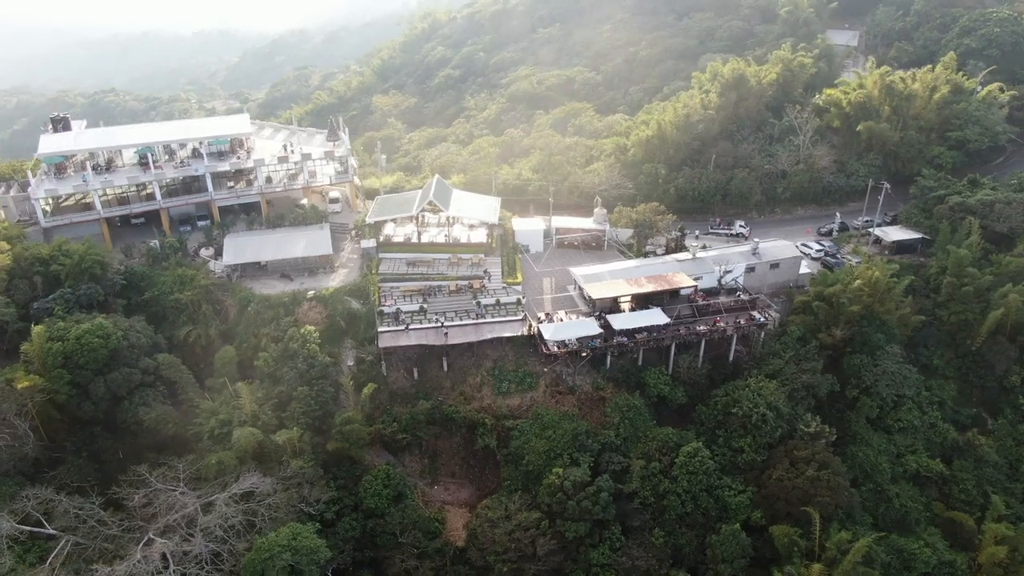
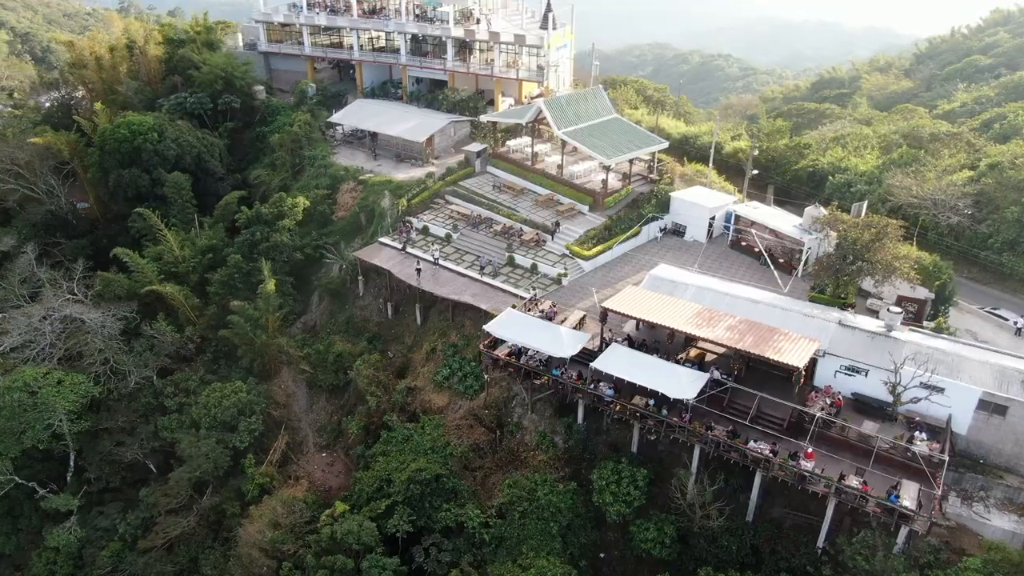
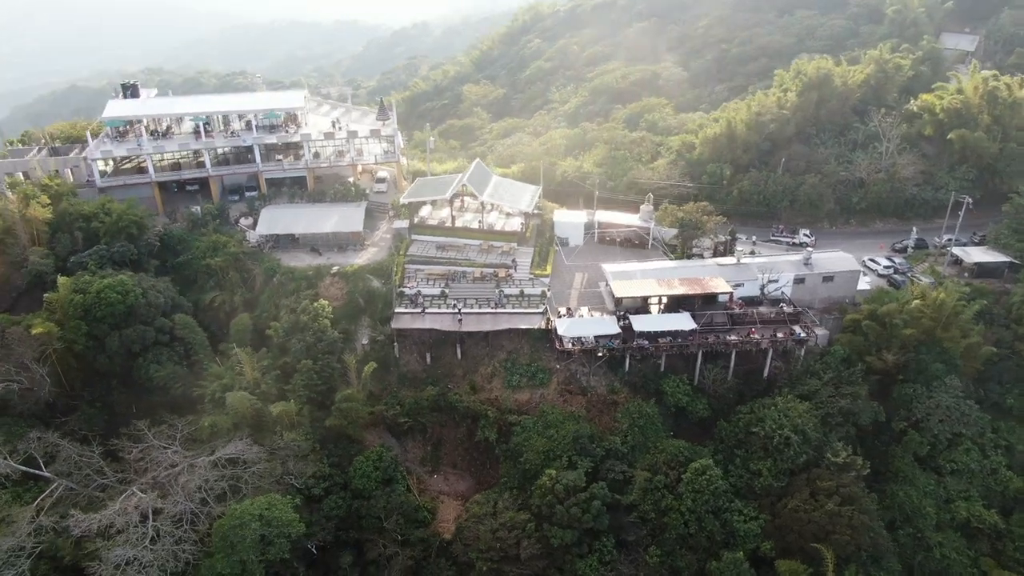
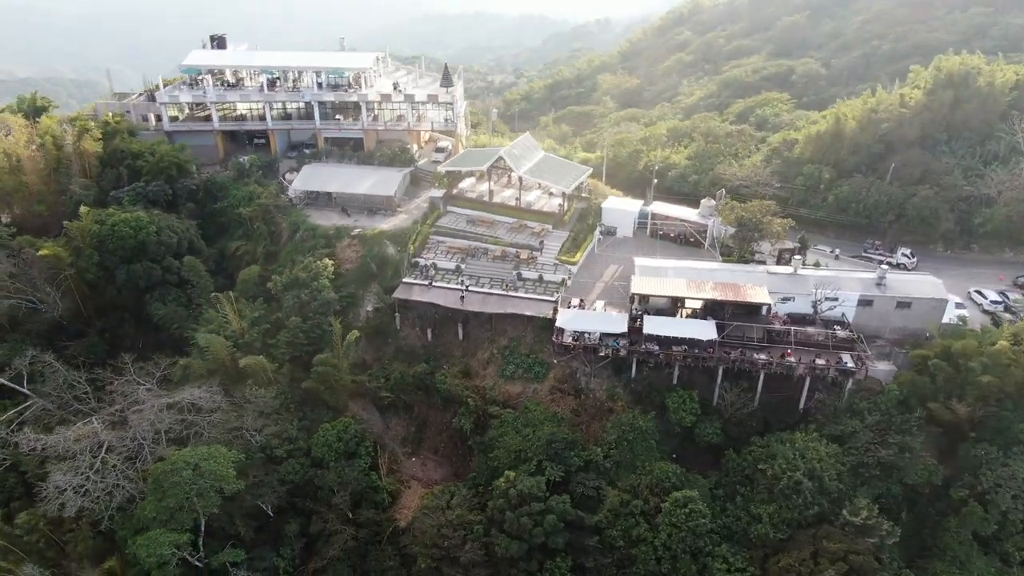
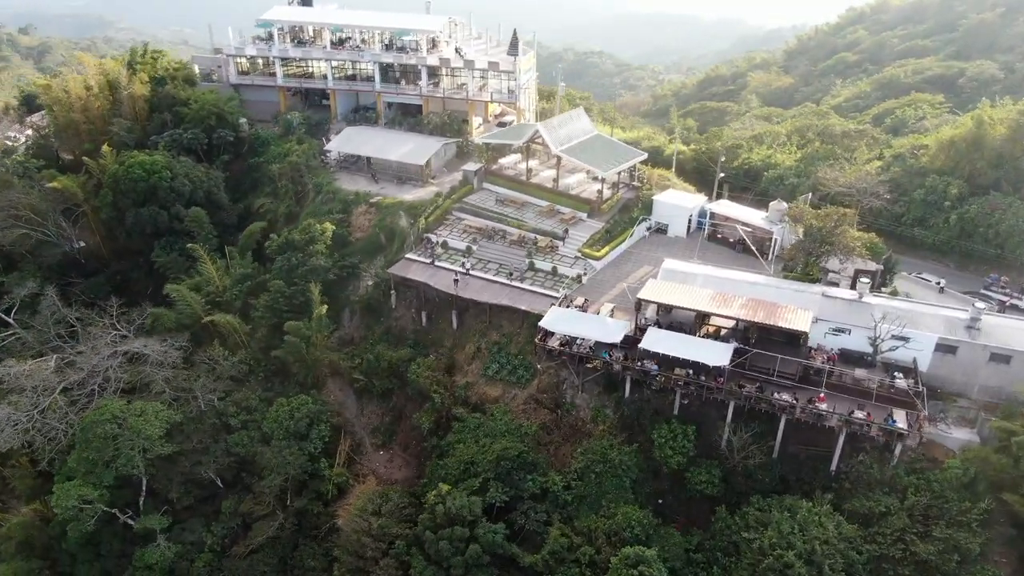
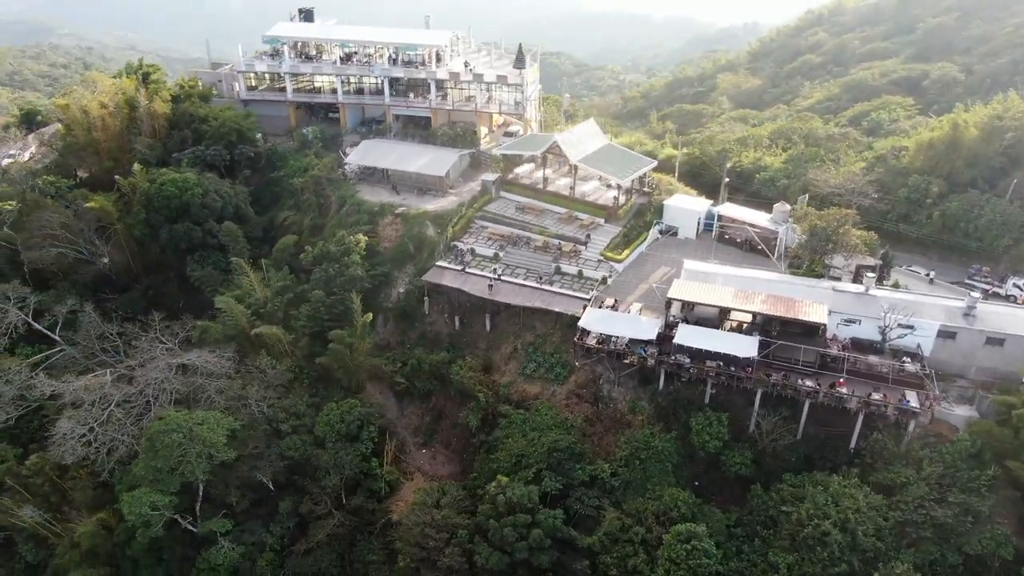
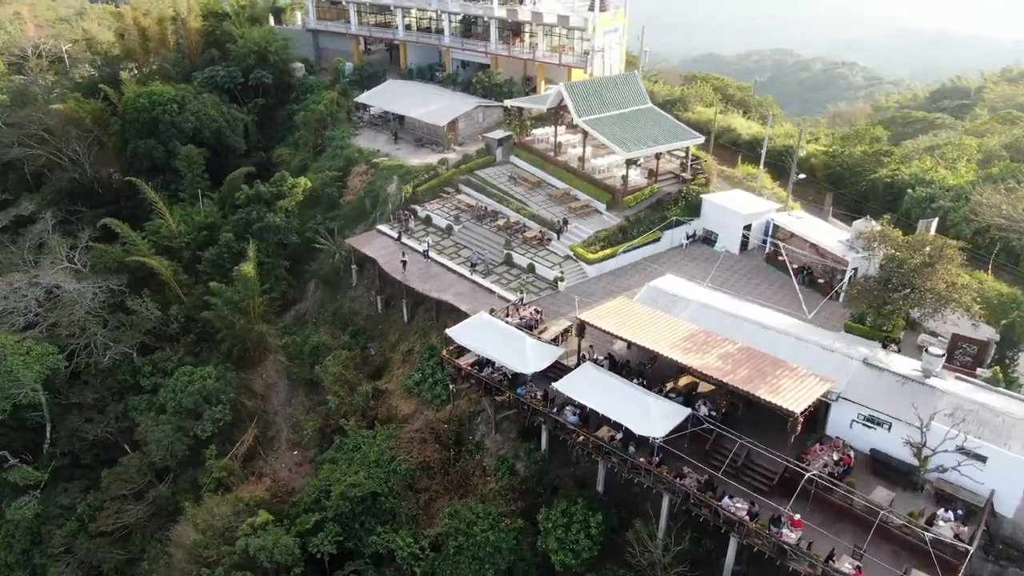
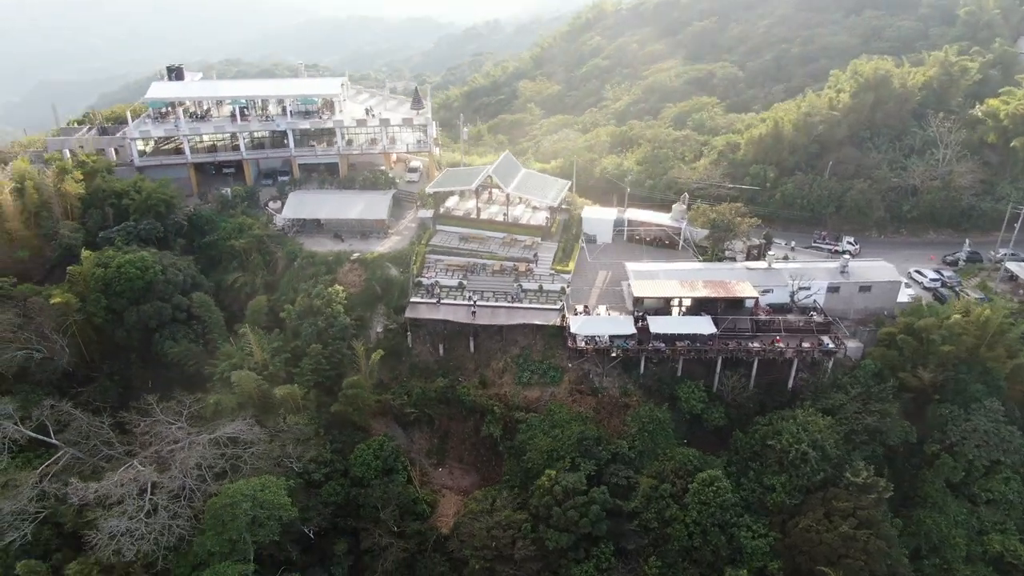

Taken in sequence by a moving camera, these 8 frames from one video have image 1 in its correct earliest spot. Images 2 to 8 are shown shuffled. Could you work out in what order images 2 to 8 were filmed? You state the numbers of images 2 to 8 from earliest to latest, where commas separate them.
3, 8, 4, 6, 5, 2, 7
